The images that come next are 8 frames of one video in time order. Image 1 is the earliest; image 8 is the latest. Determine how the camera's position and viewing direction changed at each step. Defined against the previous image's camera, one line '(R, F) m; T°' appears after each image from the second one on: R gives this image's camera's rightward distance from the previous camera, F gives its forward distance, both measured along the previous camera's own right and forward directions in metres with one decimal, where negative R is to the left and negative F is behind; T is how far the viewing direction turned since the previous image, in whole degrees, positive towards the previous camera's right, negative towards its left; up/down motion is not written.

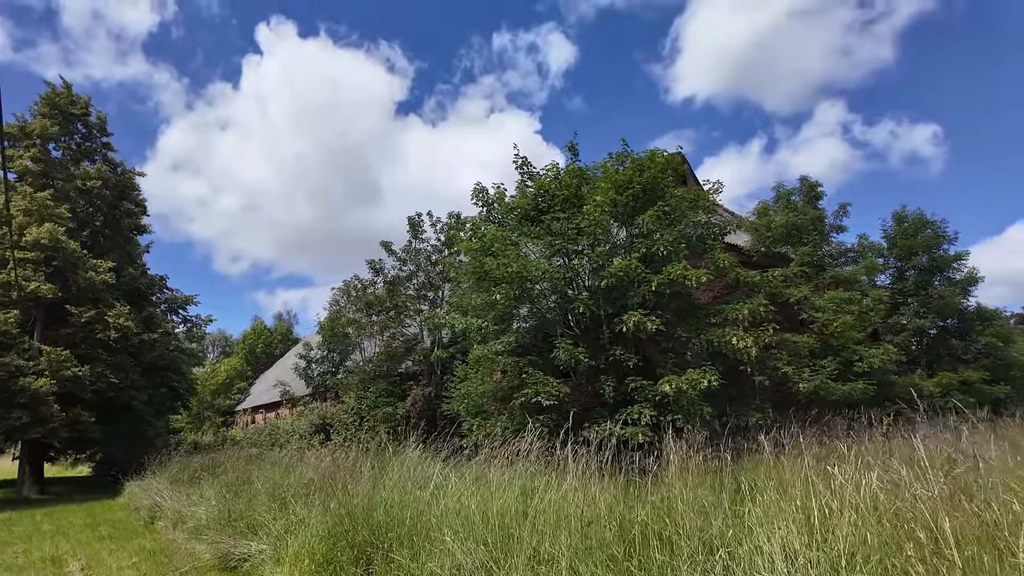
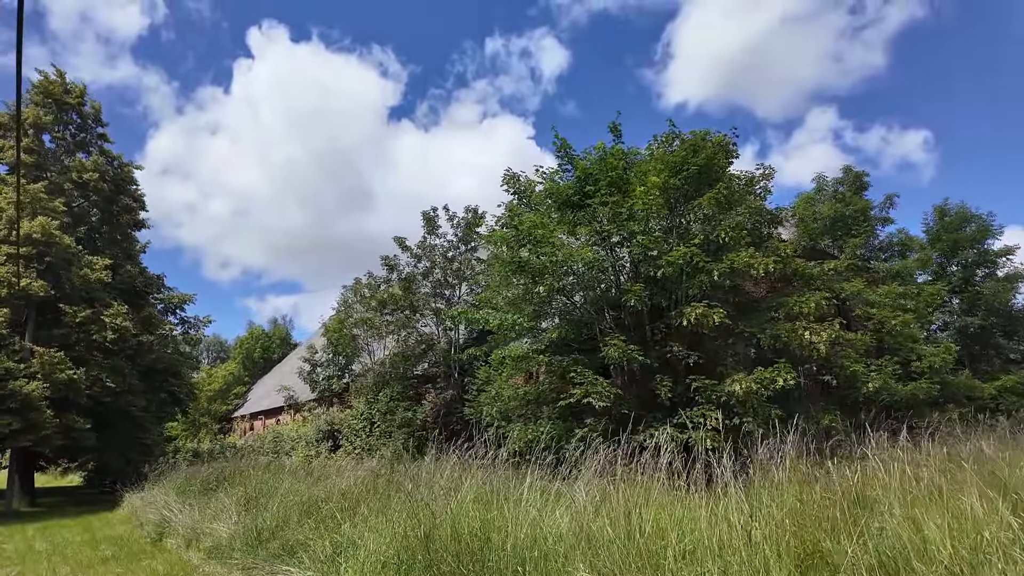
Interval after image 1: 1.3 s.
(-1.0, +1.0) m; +1°
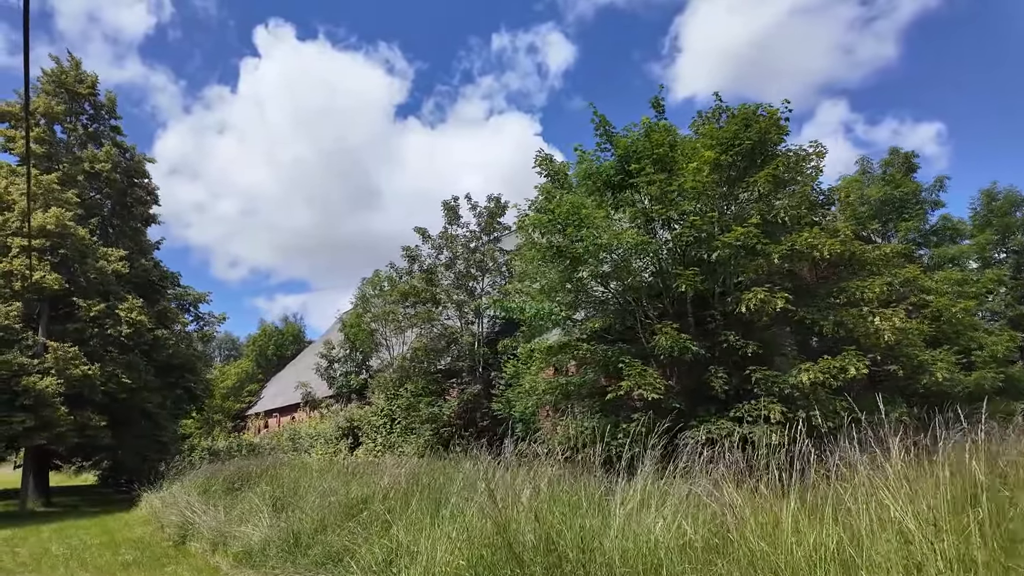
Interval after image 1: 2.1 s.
(-0.6, +0.7) m; -1°
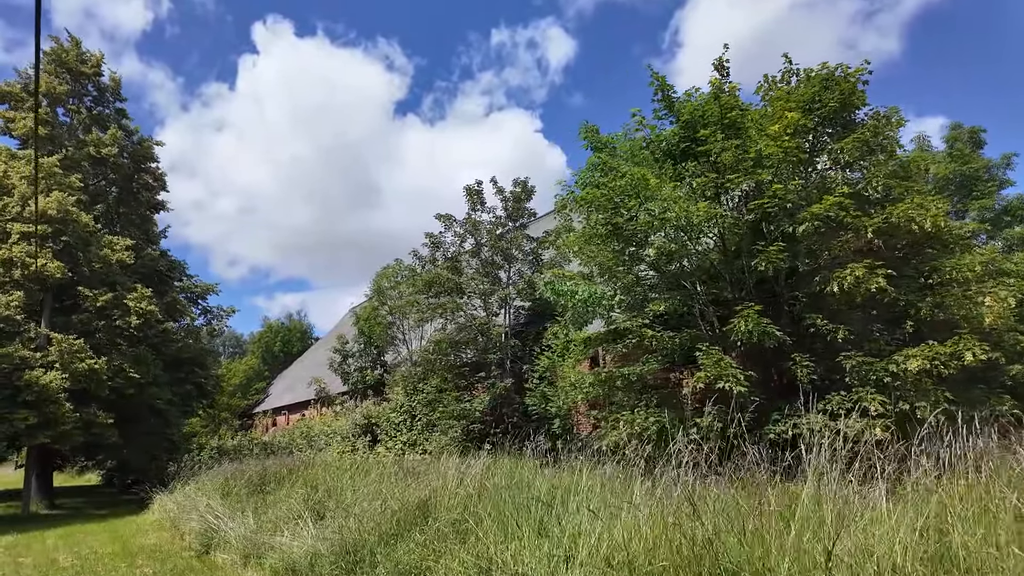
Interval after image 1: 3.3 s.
(-0.9, +1.0) m; 0°
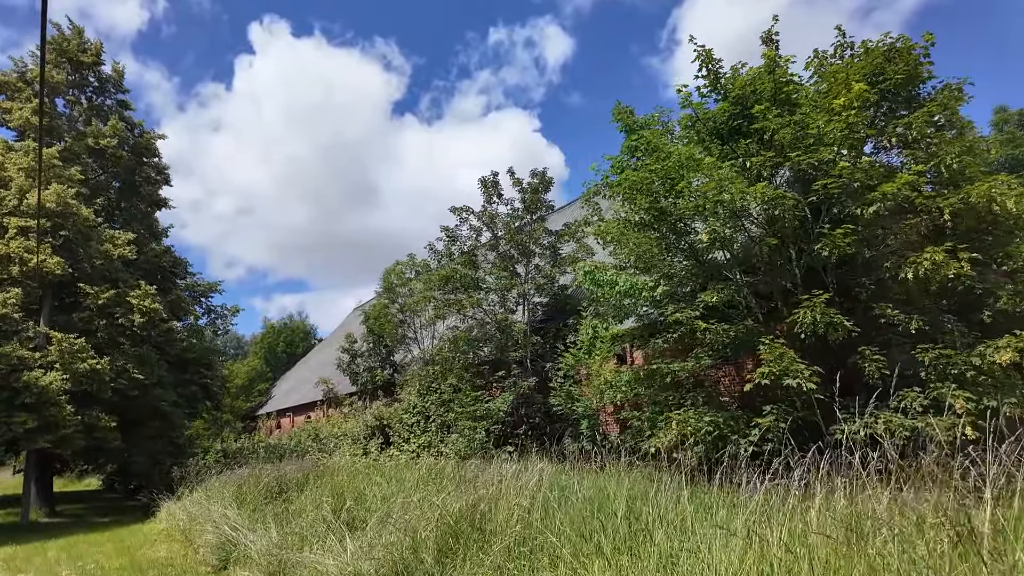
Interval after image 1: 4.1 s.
(-0.6, +0.7) m; 0°
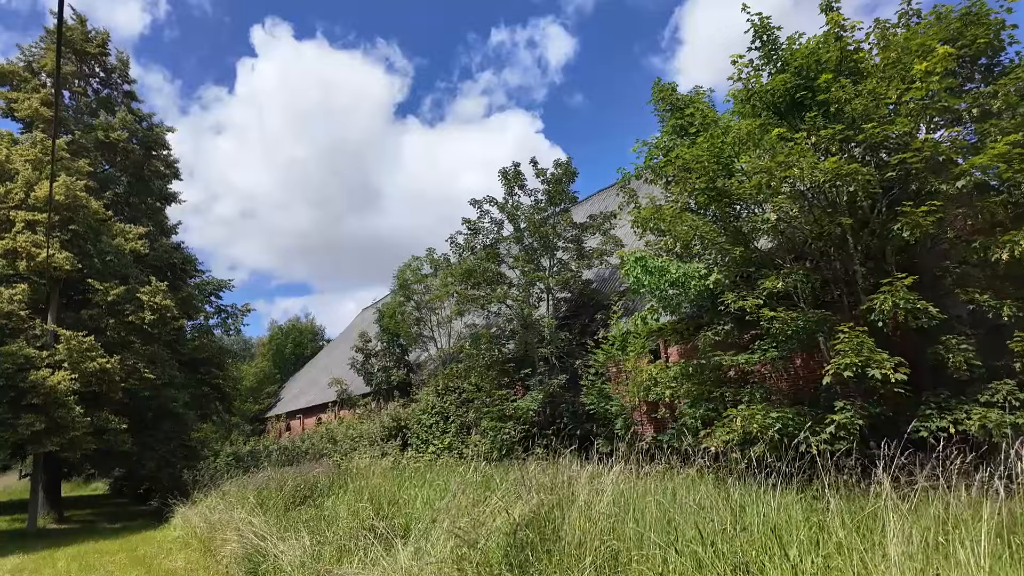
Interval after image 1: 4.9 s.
(-0.6, +0.7) m; 0°
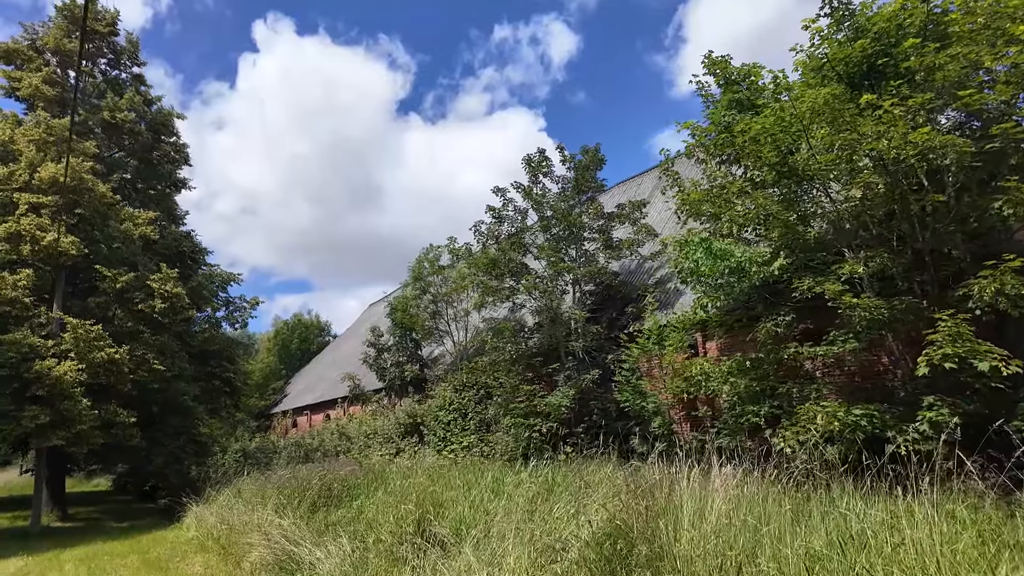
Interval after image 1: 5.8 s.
(-0.7, +0.7) m; 0°
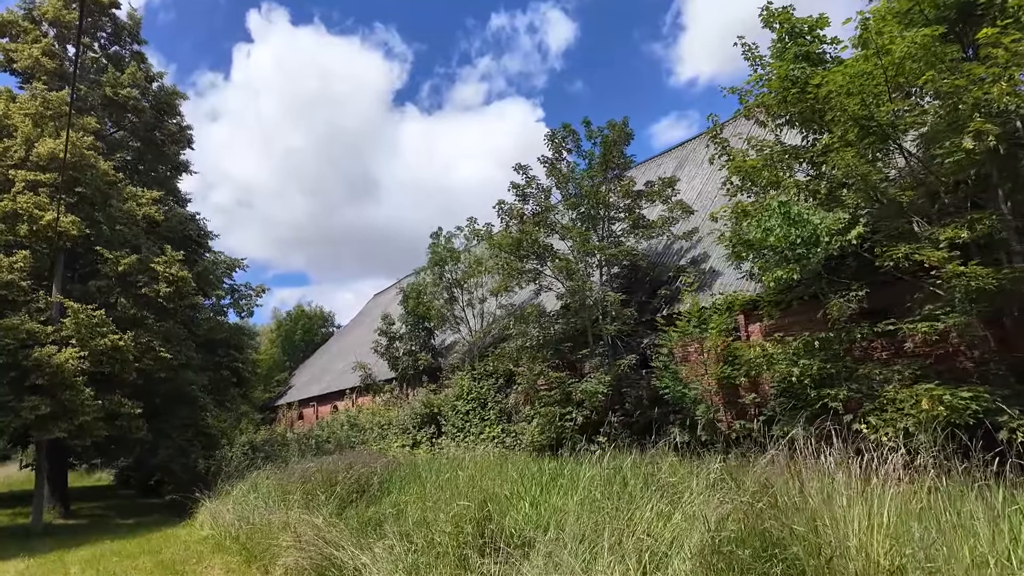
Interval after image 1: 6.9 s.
(-0.7, +0.8) m; 0°
